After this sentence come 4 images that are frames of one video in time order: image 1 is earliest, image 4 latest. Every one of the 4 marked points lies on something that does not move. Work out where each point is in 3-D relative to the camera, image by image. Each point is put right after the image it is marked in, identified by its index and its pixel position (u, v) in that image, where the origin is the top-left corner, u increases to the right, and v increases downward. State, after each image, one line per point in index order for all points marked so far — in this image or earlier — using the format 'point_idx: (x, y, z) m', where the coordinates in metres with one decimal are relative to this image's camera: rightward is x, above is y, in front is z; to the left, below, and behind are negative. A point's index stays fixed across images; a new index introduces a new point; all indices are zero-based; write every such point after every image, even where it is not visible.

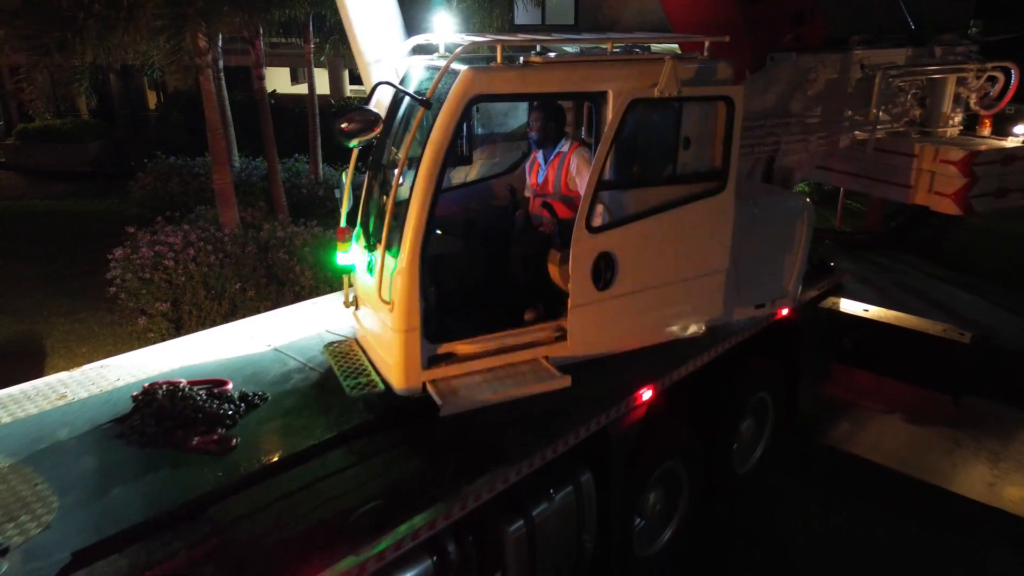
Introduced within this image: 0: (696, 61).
0: (+0.6, +0.8, +3.2) m
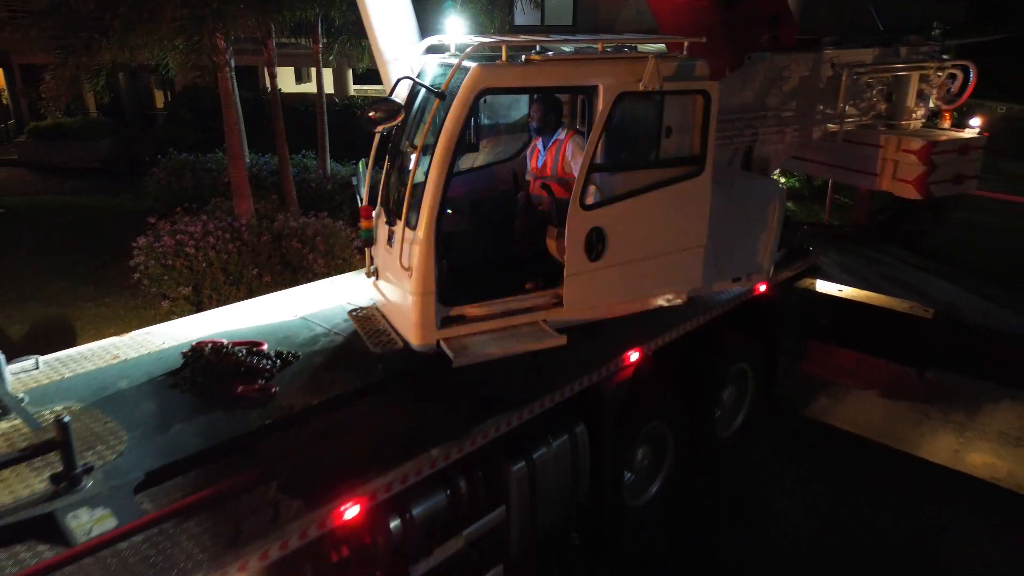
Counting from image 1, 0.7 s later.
0: (+0.6, +0.9, +3.6) m
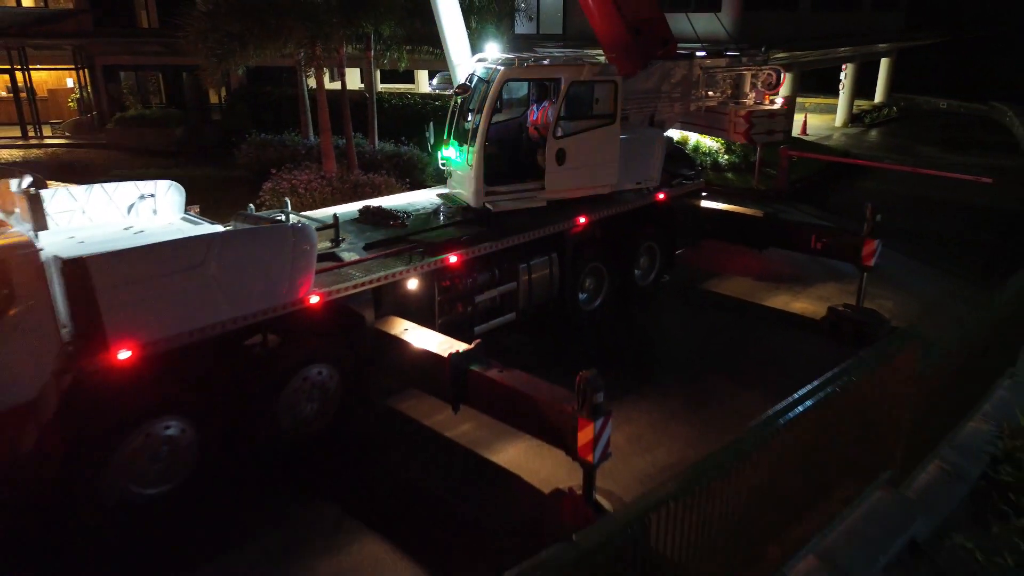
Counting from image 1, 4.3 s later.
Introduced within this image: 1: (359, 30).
0: (+0.7, +1.7, +7.3) m
1: (-1.9, +3.3, +11.9) m
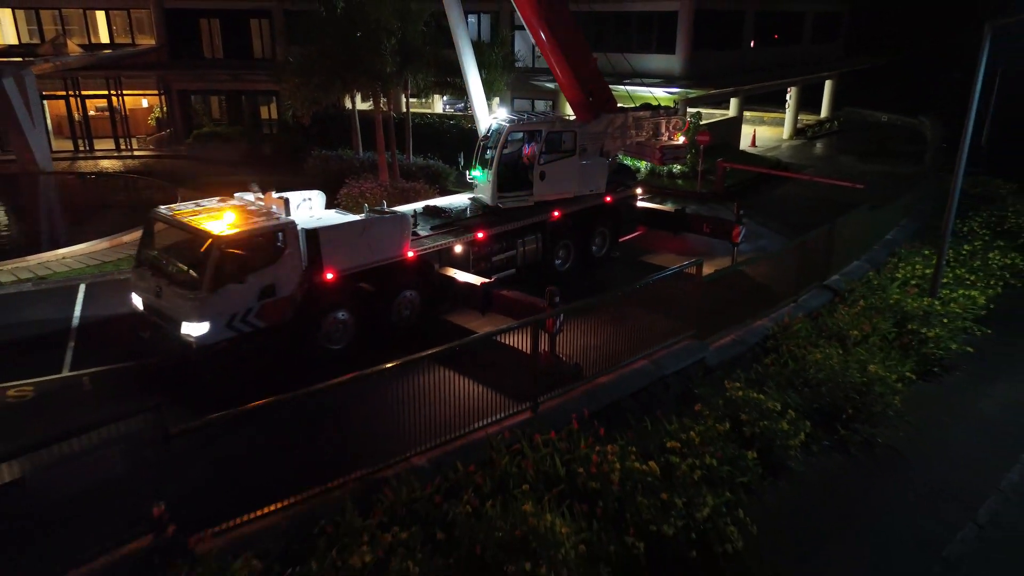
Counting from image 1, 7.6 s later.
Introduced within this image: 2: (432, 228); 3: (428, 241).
0: (+0.7, +2.2, +12.1) m
1: (-1.9, +3.7, +16.7) m
2: (-0.9, +0.7, +11.1) m
3: (-0.9, +0.5, +10.6) m
